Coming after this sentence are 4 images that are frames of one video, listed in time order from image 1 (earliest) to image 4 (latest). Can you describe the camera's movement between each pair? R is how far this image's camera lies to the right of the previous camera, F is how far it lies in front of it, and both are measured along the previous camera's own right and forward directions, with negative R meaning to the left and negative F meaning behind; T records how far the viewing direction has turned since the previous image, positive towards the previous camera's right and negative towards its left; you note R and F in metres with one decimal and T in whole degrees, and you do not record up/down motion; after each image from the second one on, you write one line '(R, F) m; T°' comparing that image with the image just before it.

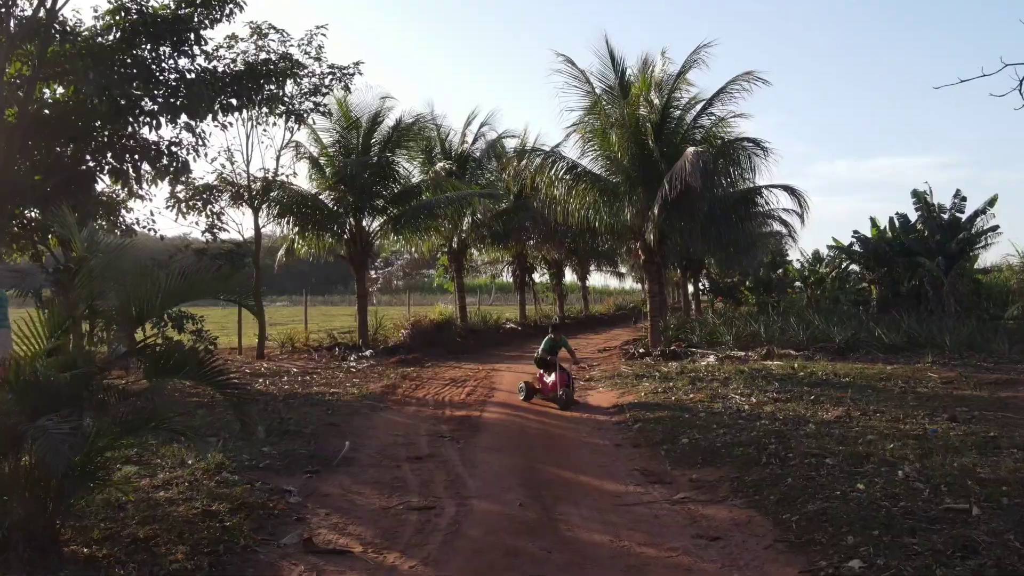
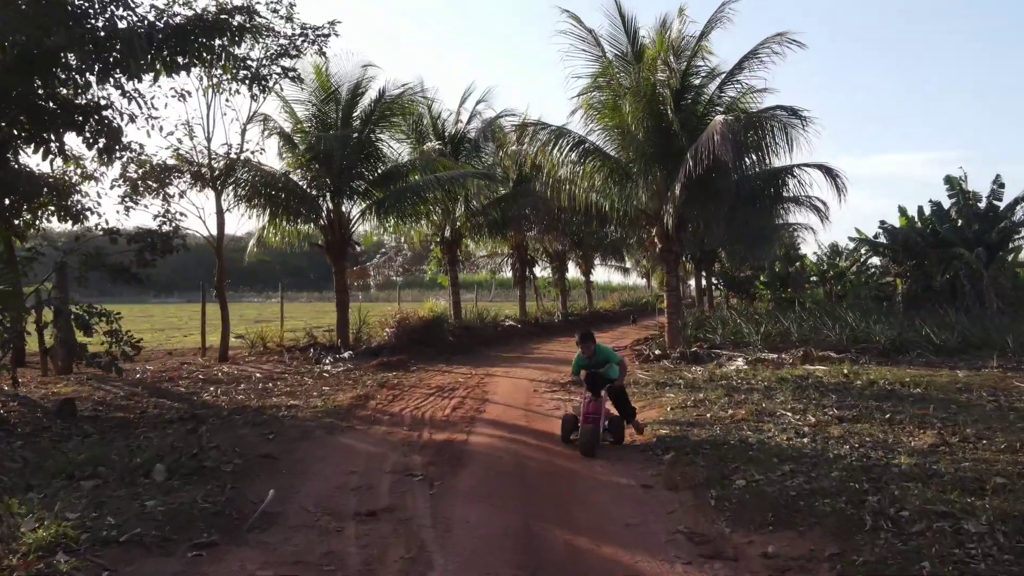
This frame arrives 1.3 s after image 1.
(0.0, +1.8) m; 0°
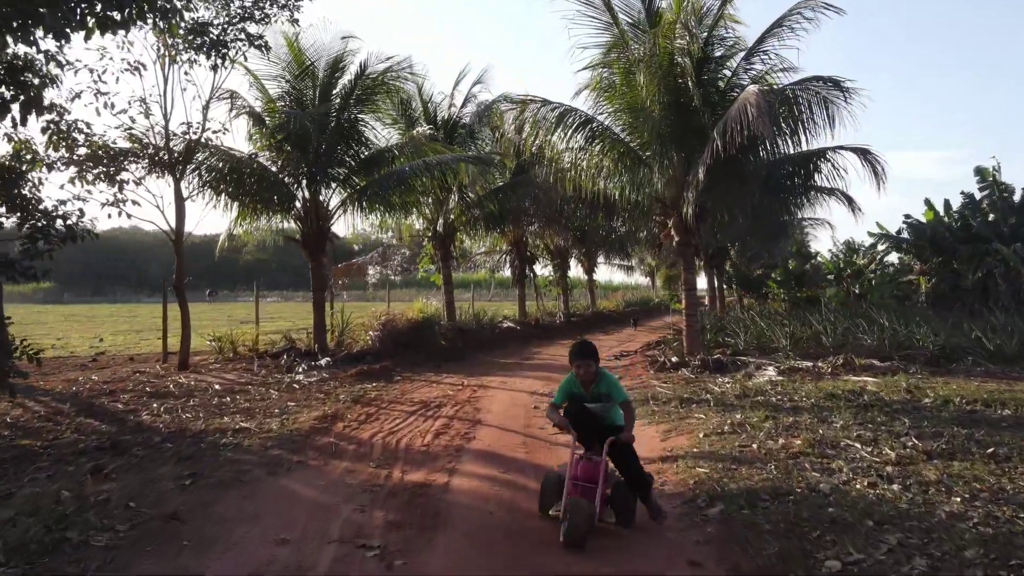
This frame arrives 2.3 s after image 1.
(0.0, +1.5) m; 0°
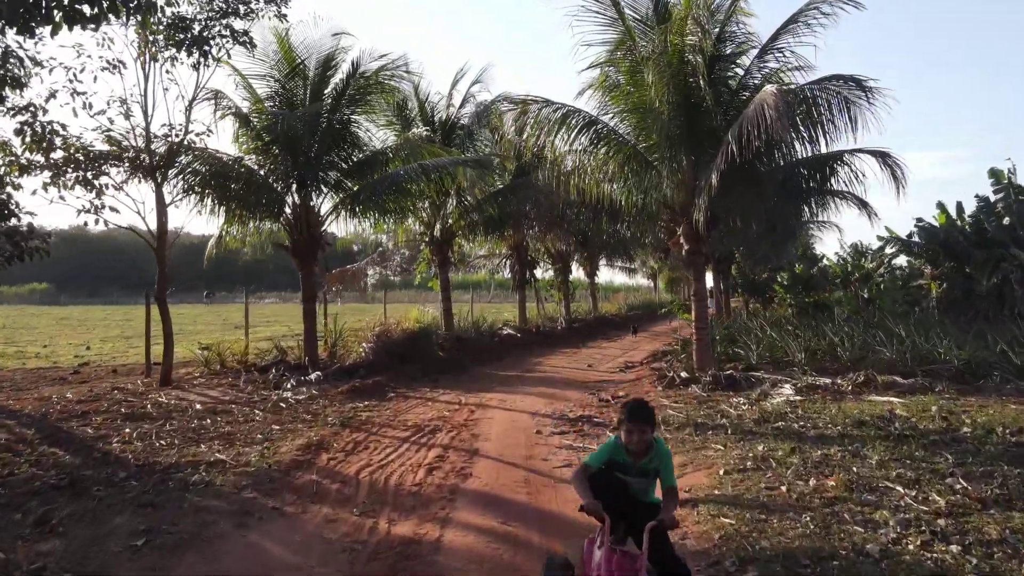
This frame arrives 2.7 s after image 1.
(0.0, +0.6) m; 0°
